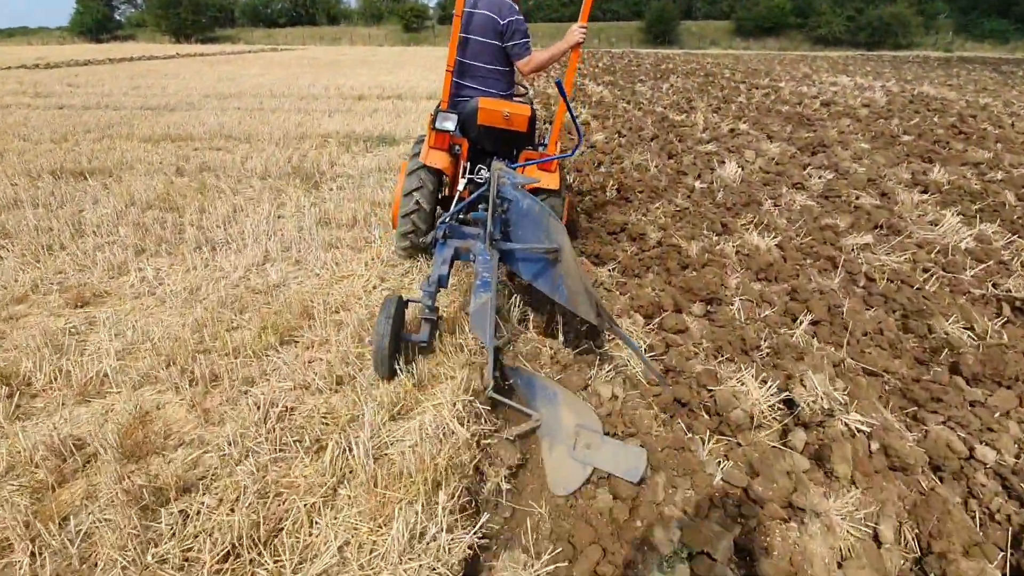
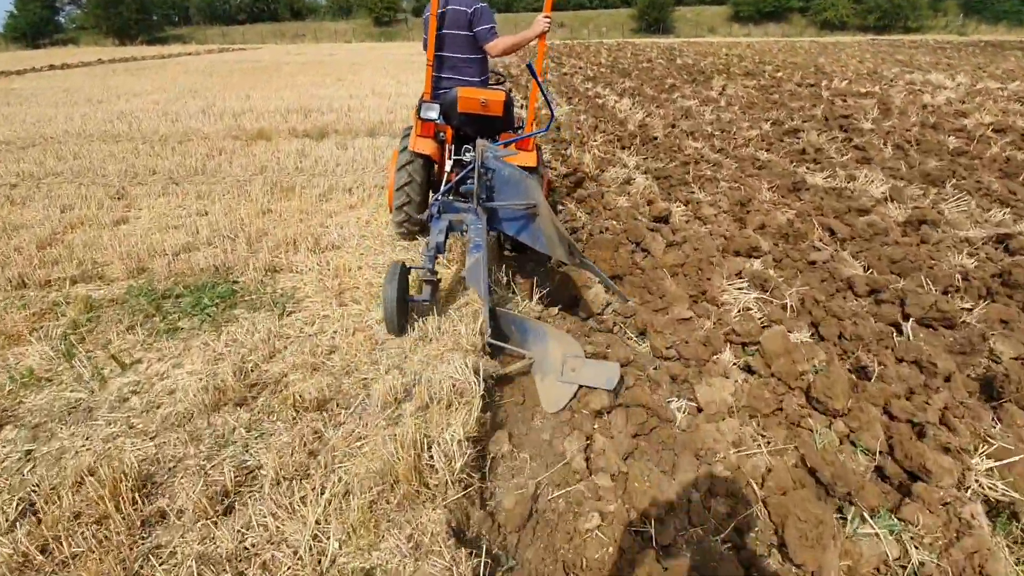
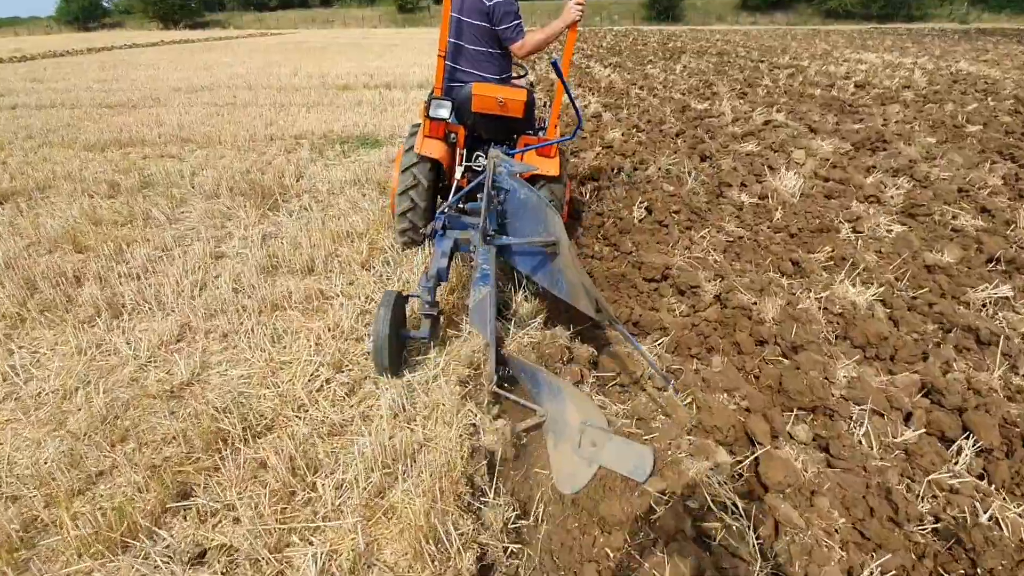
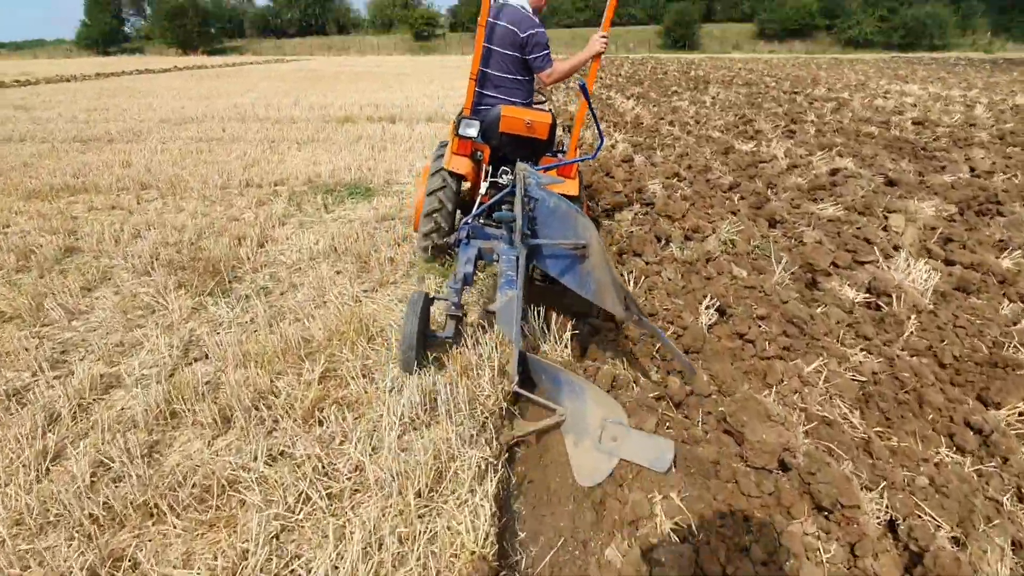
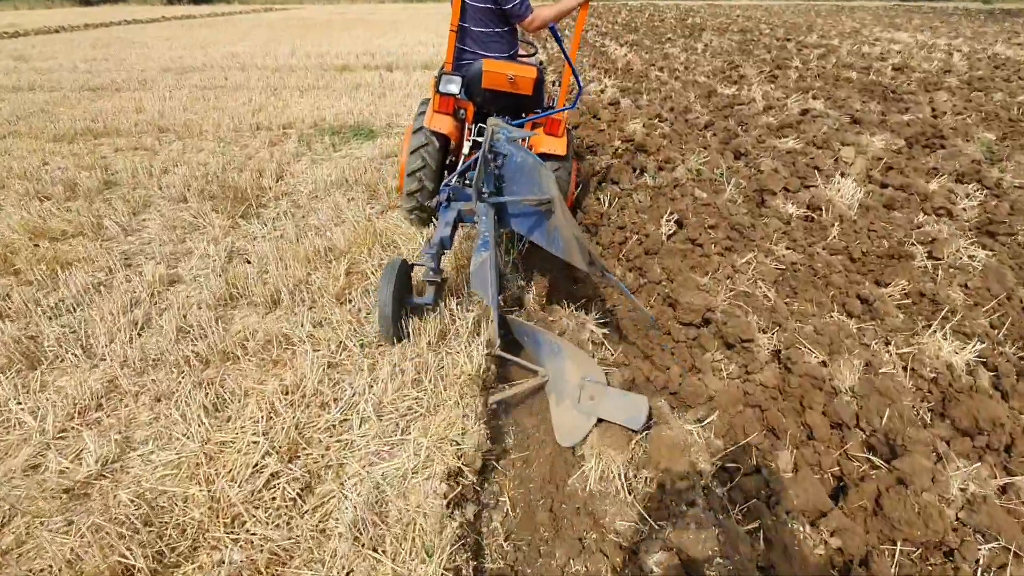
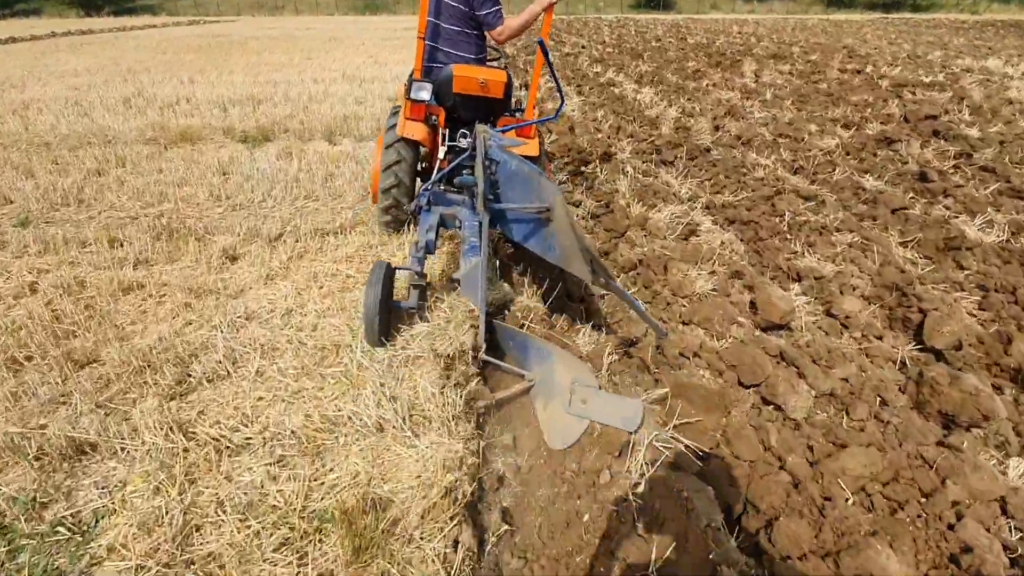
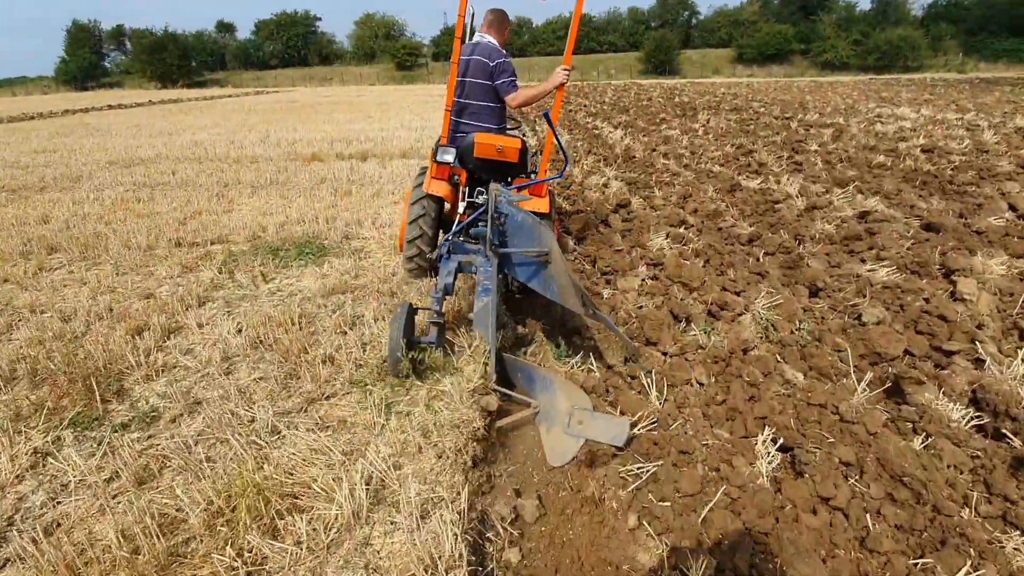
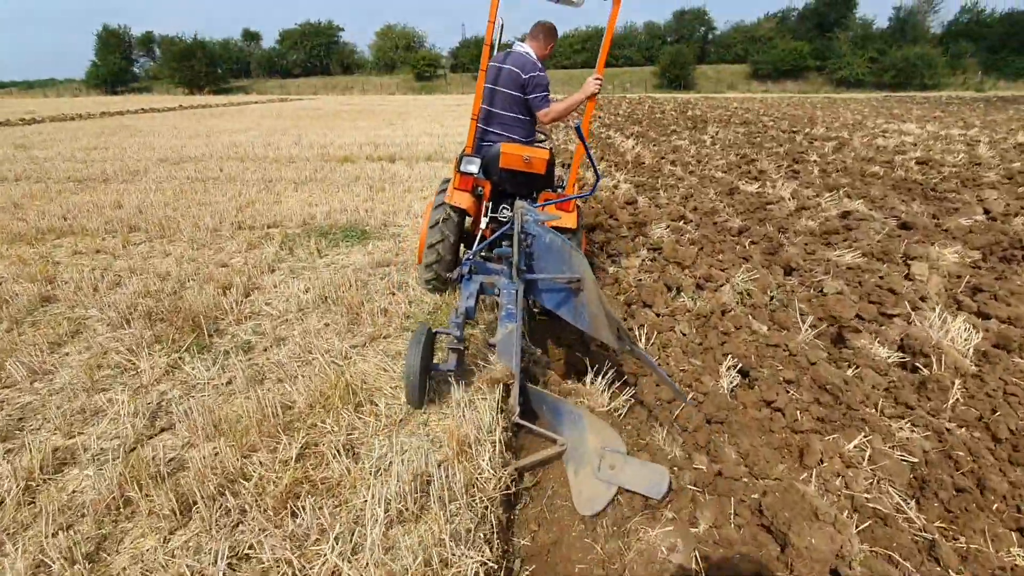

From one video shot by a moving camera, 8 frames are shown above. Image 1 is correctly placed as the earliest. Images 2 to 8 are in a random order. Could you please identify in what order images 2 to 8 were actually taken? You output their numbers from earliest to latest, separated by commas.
3, 5, 4, 8, 7, 2, 6
